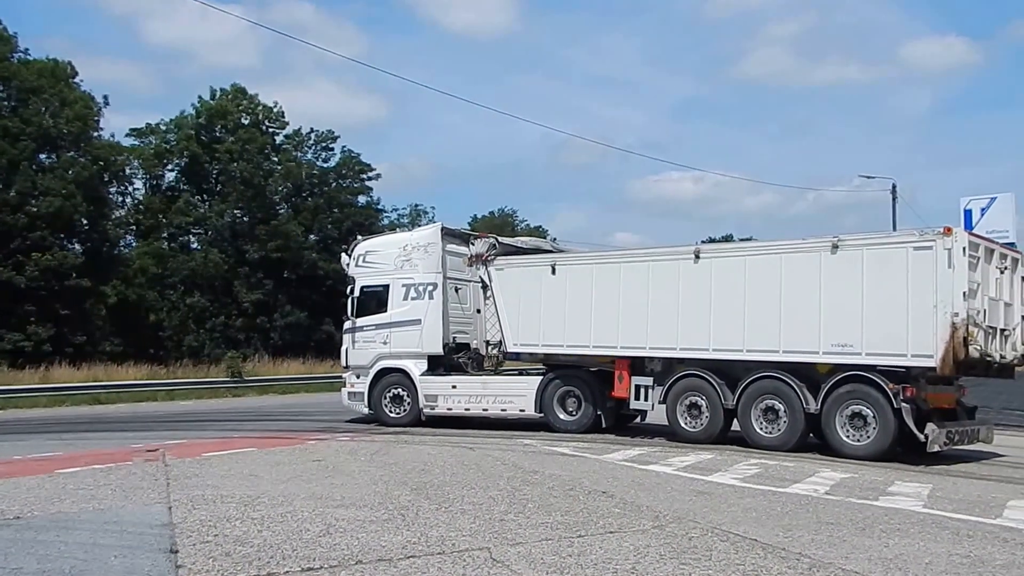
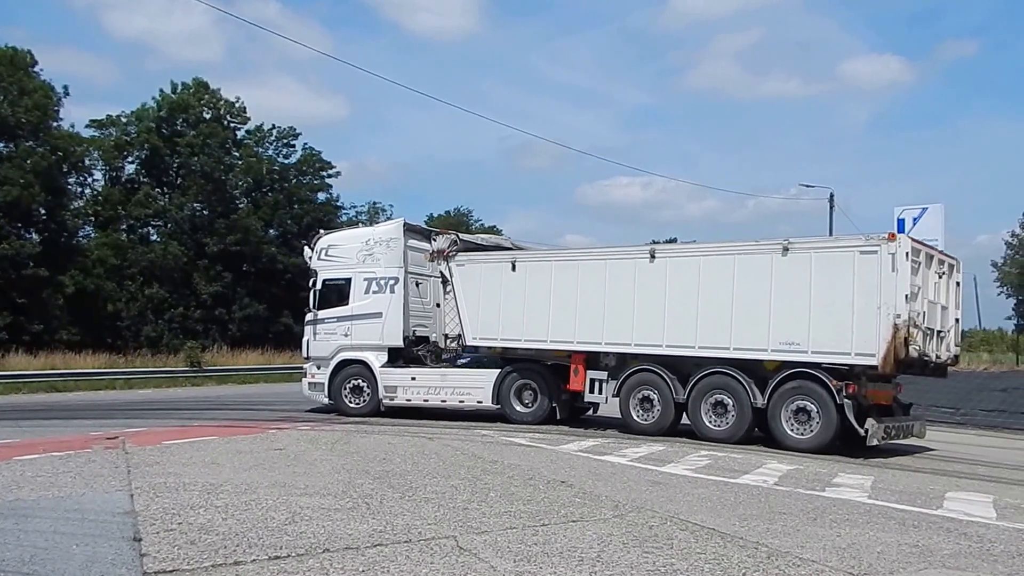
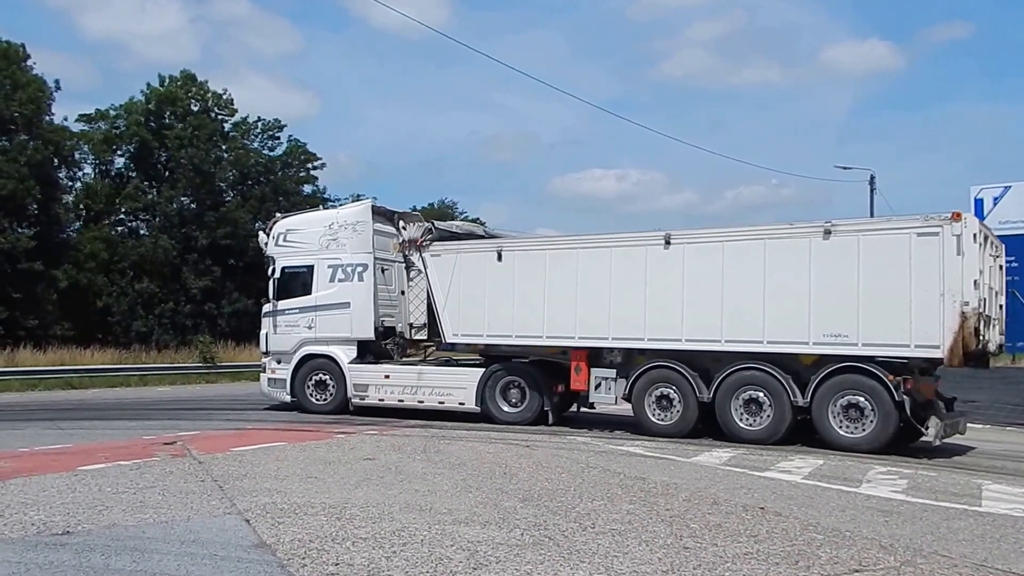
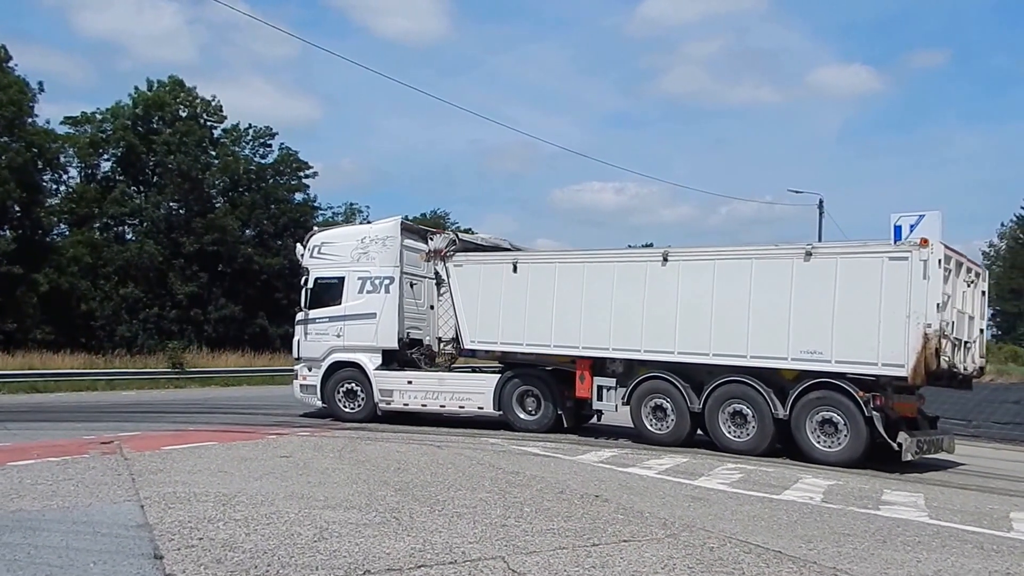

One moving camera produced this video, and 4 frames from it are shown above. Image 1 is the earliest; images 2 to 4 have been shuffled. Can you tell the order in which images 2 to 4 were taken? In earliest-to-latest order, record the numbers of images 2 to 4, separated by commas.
2, 4, 3
